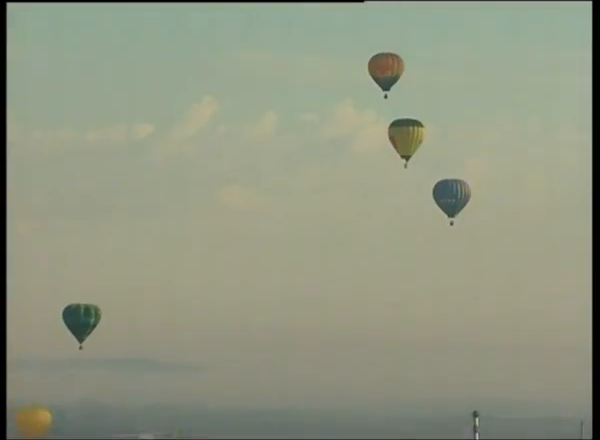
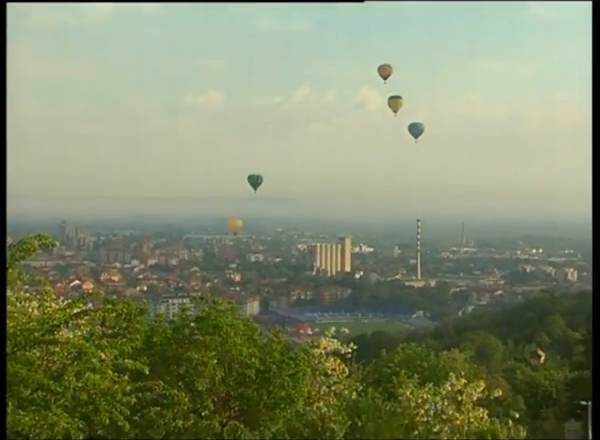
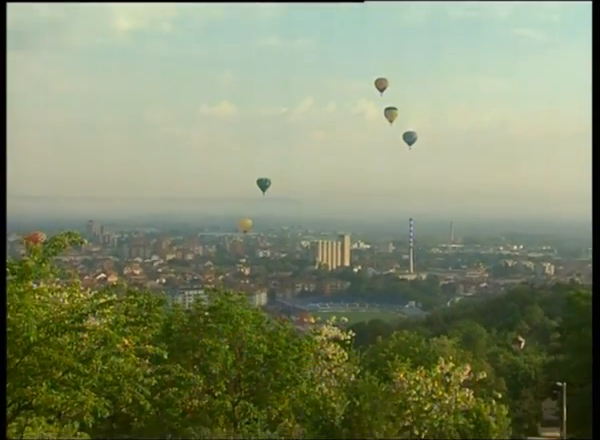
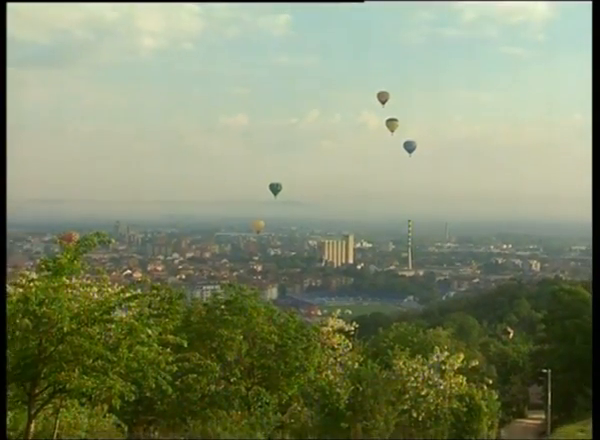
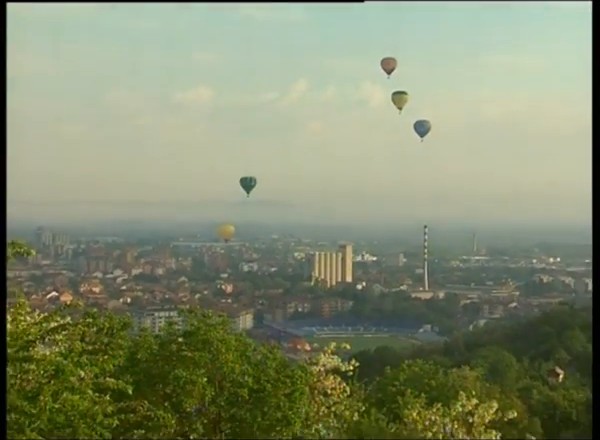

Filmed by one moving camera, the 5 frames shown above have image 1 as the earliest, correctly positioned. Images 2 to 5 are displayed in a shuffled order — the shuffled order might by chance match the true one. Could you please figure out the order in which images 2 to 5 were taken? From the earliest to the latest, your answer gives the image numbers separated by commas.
5, 2, 3, 4
